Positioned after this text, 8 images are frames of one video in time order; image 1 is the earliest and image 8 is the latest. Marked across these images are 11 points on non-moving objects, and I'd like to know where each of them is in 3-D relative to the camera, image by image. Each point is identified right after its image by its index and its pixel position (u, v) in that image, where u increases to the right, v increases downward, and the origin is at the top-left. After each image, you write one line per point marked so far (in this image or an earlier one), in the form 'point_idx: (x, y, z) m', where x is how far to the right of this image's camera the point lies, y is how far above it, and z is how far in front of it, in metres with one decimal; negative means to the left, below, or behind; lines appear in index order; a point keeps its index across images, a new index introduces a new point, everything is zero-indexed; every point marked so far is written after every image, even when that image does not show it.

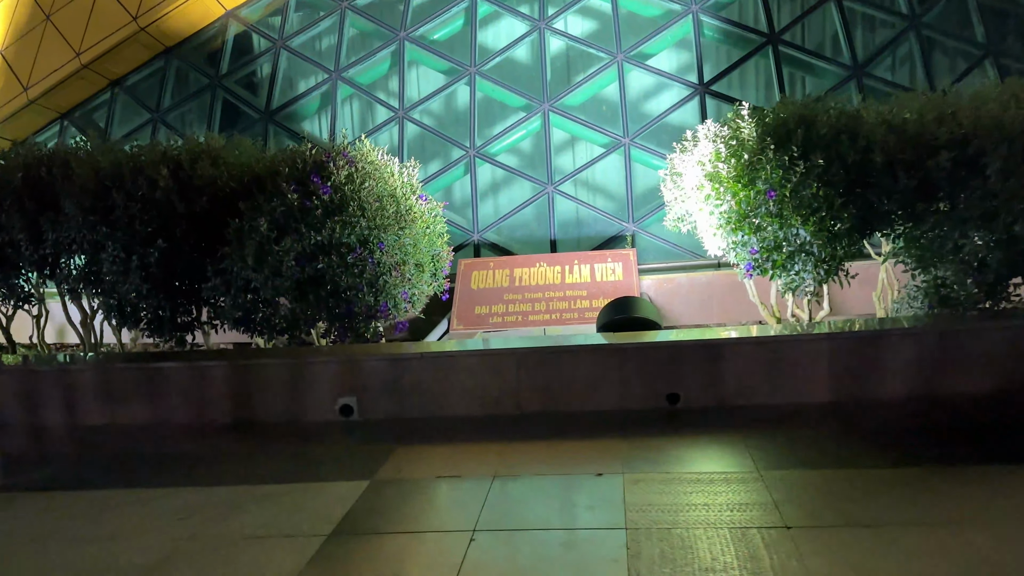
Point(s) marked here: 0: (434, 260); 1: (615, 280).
0: (-0.7, +0.2, +6.6) m
1: (+1.0, +0.1, +7.5) m
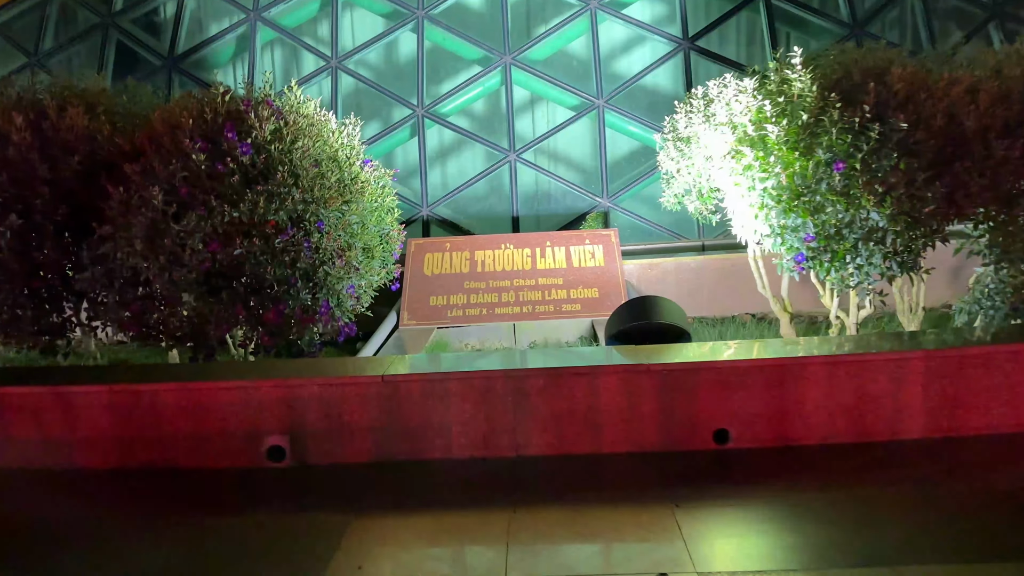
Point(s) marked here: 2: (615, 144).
0: (-0.9, +0.3, +5.3) m
1: (+0.7, +0.2, +6.4) m
2: (+1.0, +1.4, +7.8) m
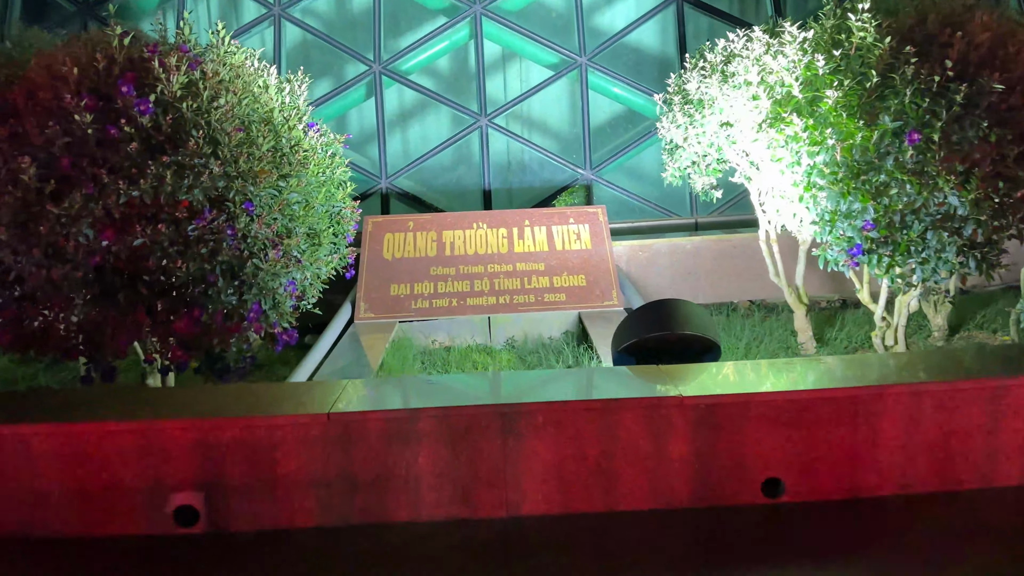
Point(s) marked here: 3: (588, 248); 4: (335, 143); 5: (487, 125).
0: (-1.0, +0.3, +4.3) m
1: (+0.5, +0.3, +5.5) m
2: (+0.8, +1.6, +6.9) m
3: (+0.5, +0.3, +5.5) m
4: (-1.1, +0.8, +4.8) m
5: (-0.2, +1.4, +6.8) m
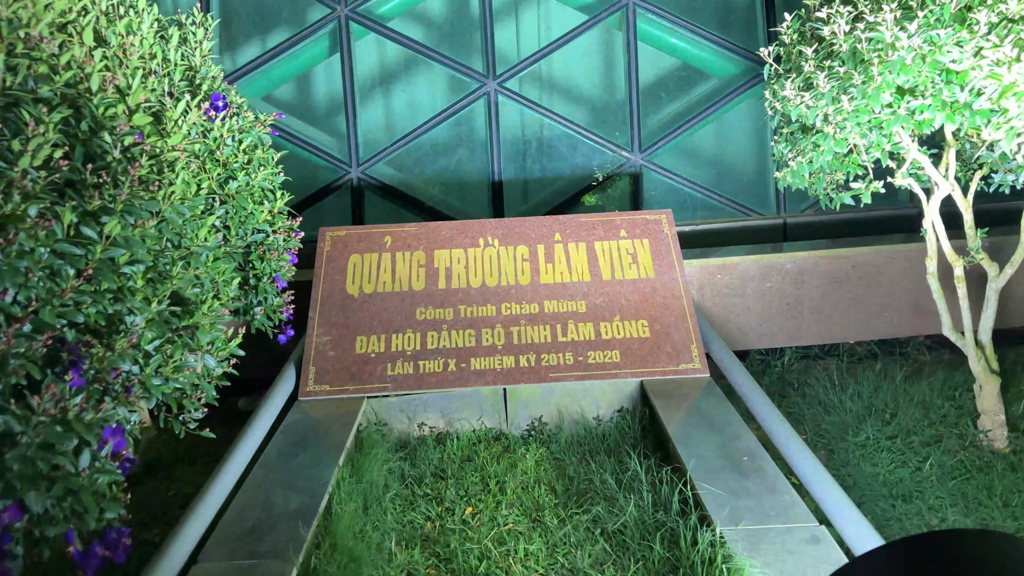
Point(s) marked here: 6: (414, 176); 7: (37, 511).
0: (-0.9, 0.0, +2.5) m
1: (+0.6, 0.0, +3.7) m
2: (+0.9, +1.4, +5.0) m
3: (+0.6, +0.1, +3.7) m
4: (-0.9, +0.6, +2.9) m
5: (-0.1, +1.2, +5.0) m
6: (-0.6, +0.7, +5.1) m
7: (-0.9, -0.4, +1.6) m
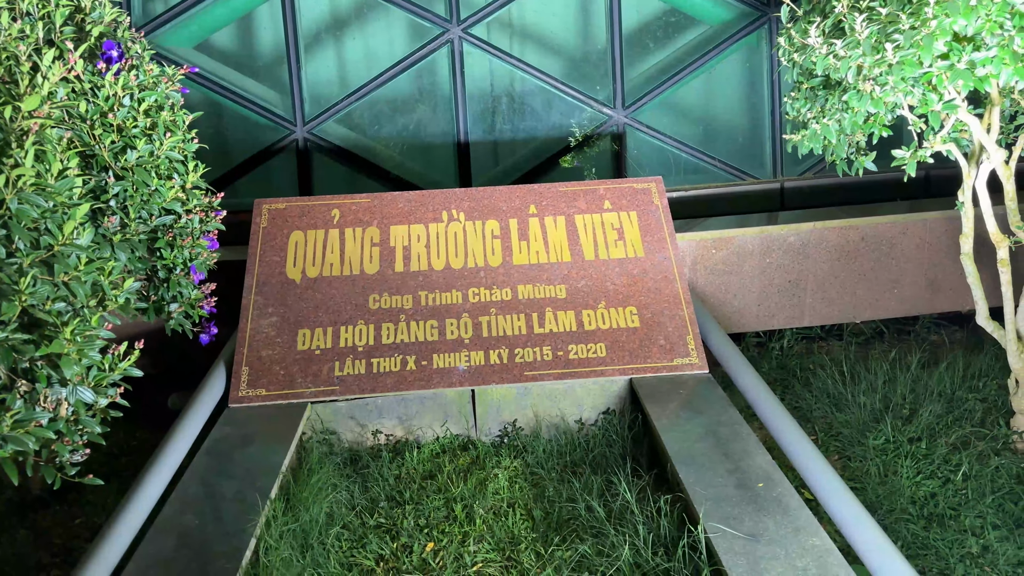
0: (-1.0, 0.0, +2.0) m
1: (+0.5, +0.1, +3.3) m
2: (+0.7, +1.6, +4.5) m
3: (+0.5, +0.1, +3.3) m
4: (-1.0, +0.6, +2.4) m
5: (-0.3, +1.4, +4.4) m
6: (-0.8, +0.9, +4.5) m
7: (-1.0, -0.5, +1.1) m
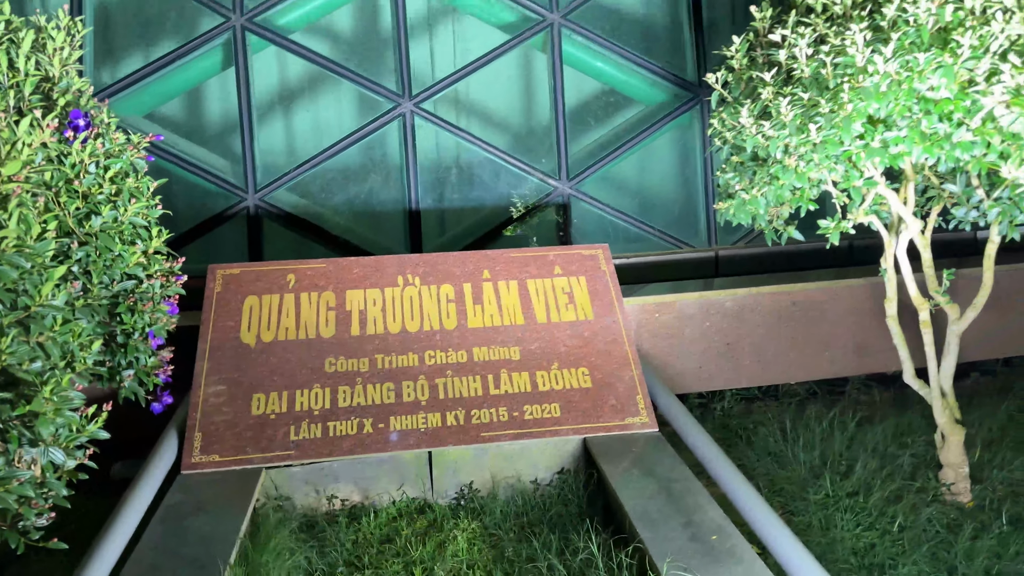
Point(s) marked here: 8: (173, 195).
0: (-1.0, -0.1, +2.0) m
1: (+0.3, -0.1, +3.4) m
2: (+0.4, +1.2, +4.7) m
3: (+0.3, -0.1, +3.4) m
4: (-1.2, +0.4, +2.4) m
5: (-0.6, +1.0, +4.5) m
6: (-1.1, +0.5, +4.6) m
7: (-1.0, -0.6, +1.0) m
8: (-1.9, +0.5, +4.4) m
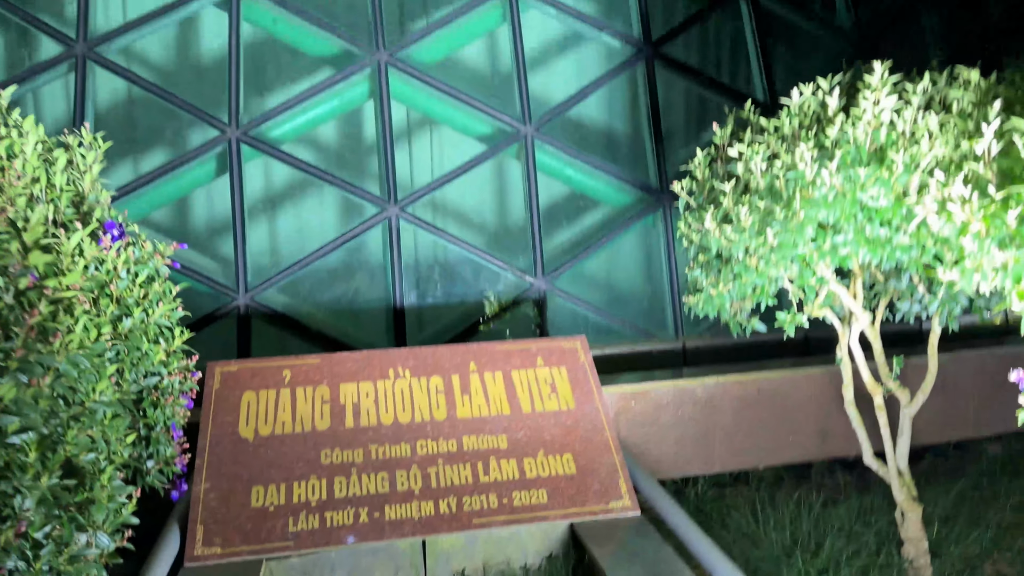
0: (-1.0, -0.4, +2.2) m
1: (+0.2, -0.5, +3.6) m
2: (+0.2, +0.6, +5.1) m
3: (+0.3, -0.5, +3.6) m
4: (-1.2, +0.1, +2.6) m
5: (-0.7, +0.4, +4.8) m
6: (-1.2, -0.1, +4.8) m
7: (-0.9, -0.7, +1.2) m
8: (-2.0, 0.0, +4.6) m
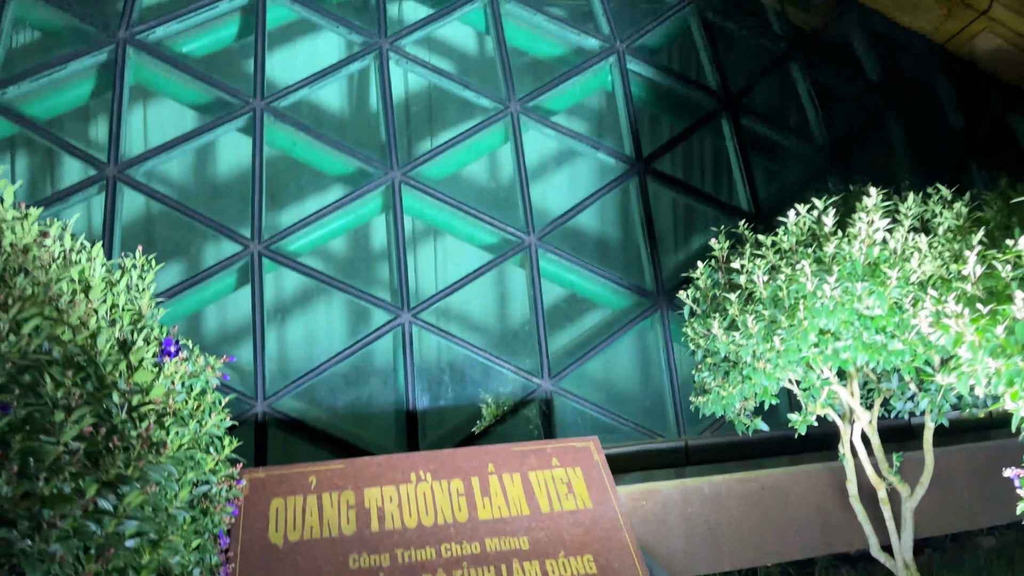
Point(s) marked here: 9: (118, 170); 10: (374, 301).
0: (-0.9, -0.7, +2.3) m
1: (+0.3, -1.0, +3.7) m
2: (+0.3, -0.1, +5.4) m
3: (+0.3, -1.0, +3.7) m
4: (-1.1, -0.3, +2.8) m
5: (-0.7, -0.2, +5.0) m
6: (-1.2, -0.7, +4.9) m
7: (-0.7, -0.9, +1.3) m
8: (-1.9, -0.7, +4.7) m
9: (-2.5, +0.8, +5.0) m
10: (-0.9, -0.1, +5.0) m
